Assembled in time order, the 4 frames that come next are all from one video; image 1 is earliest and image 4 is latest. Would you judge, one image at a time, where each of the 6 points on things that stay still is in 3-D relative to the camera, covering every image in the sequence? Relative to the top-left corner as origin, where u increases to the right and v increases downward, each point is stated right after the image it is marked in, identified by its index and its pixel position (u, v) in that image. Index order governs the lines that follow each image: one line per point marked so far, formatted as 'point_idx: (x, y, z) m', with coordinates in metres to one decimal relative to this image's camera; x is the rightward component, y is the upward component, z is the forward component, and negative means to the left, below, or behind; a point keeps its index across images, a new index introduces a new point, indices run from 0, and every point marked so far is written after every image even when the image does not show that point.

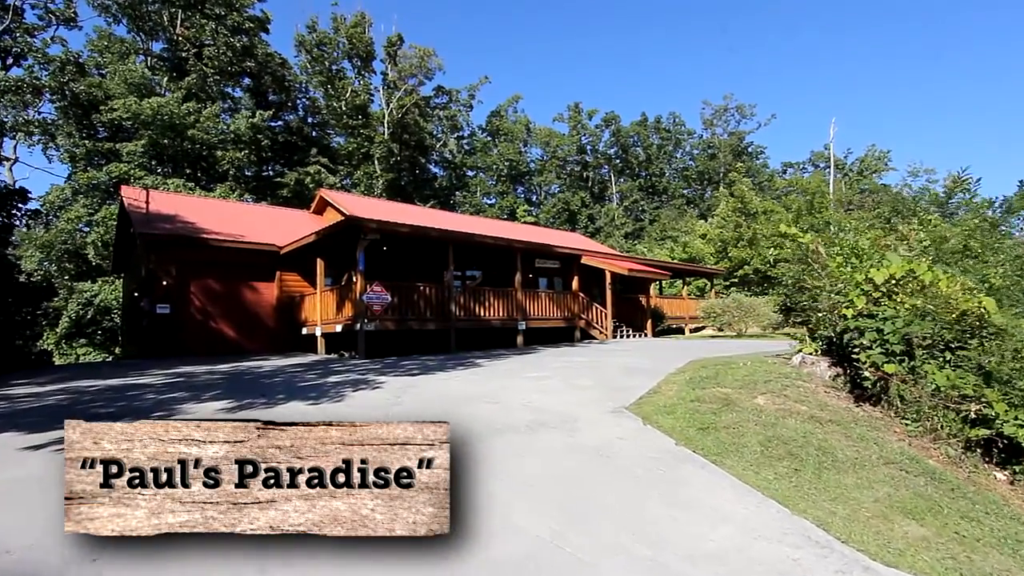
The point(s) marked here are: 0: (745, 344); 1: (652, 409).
0: (+16.8, -3.9, +13.0) m
1: (+4.1, -3.6, +5.6) m
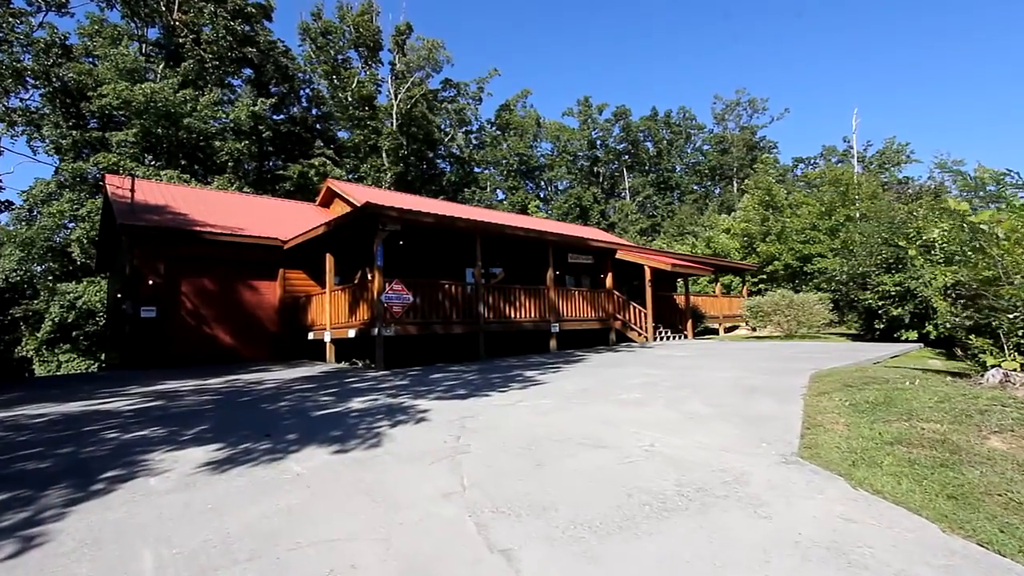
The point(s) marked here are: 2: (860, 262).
0: (+19.3, -3.7, +11.3) m
1: (+6.6, -3.4, +3.9) m
2: (+28.1, +2.0, +15.4) m
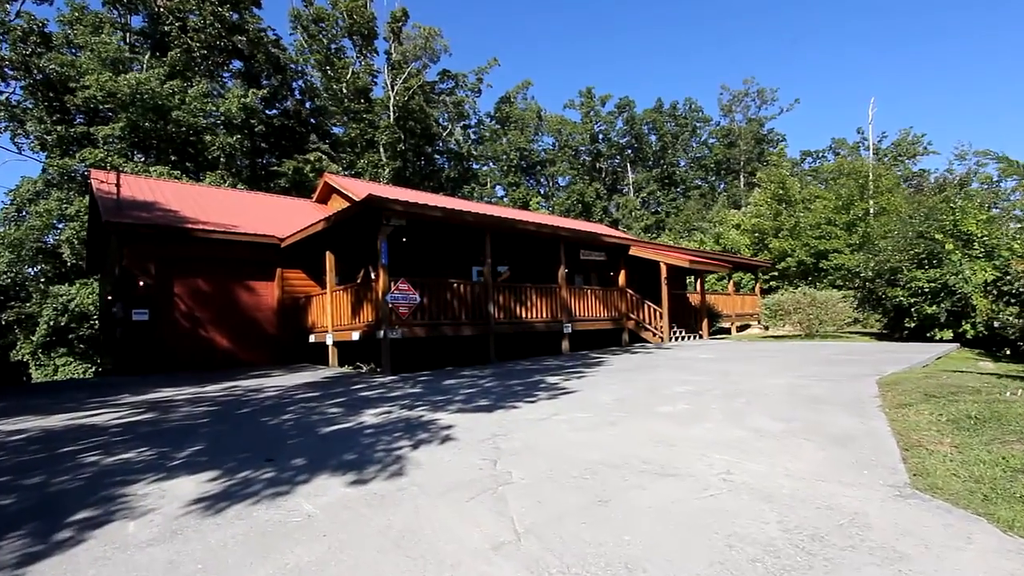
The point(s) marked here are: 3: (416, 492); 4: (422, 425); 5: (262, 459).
0: (+20.2, -3.4, +10.6) m
1: (+7.6, -3.4, +3.2) m
2: (+28.9, +2.5, +14.7) m
3: (-1.7, -3.7, +3.4) m
4: (-2.5, -3.7, +5.2) m
5: (-5.7, -3.9, +4.3) m
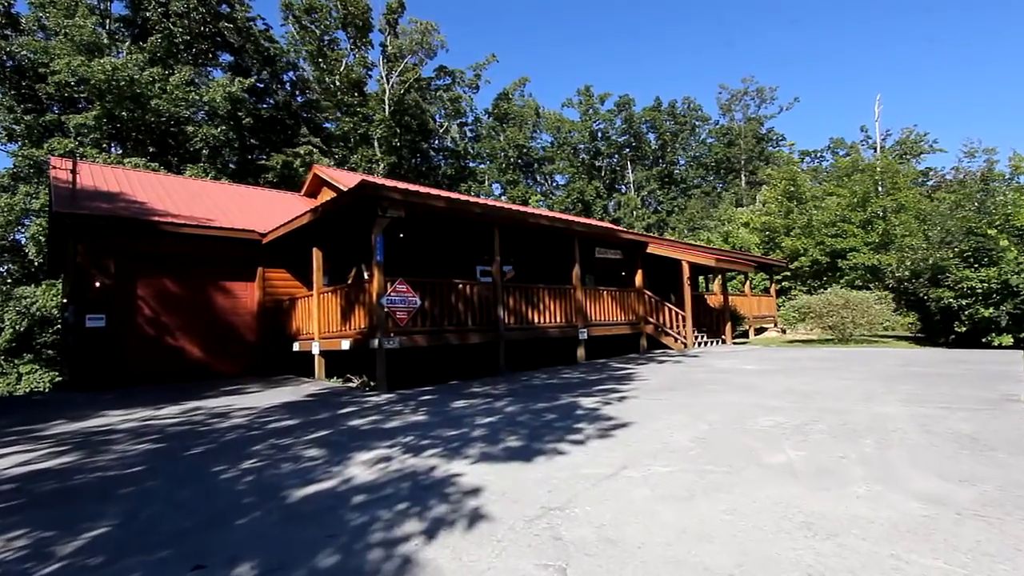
0: (+21.1, -3.4, +9.3) m
1: (+8.6, -3.4, +1.7) m
2: (+29.8, +2.5, +13.5) m
3: (-0.7, -3.7, +1.9) m
4: (-1.5, -3.8, +3.7) m
5: (-4.7, -3.9, +2.7) m
